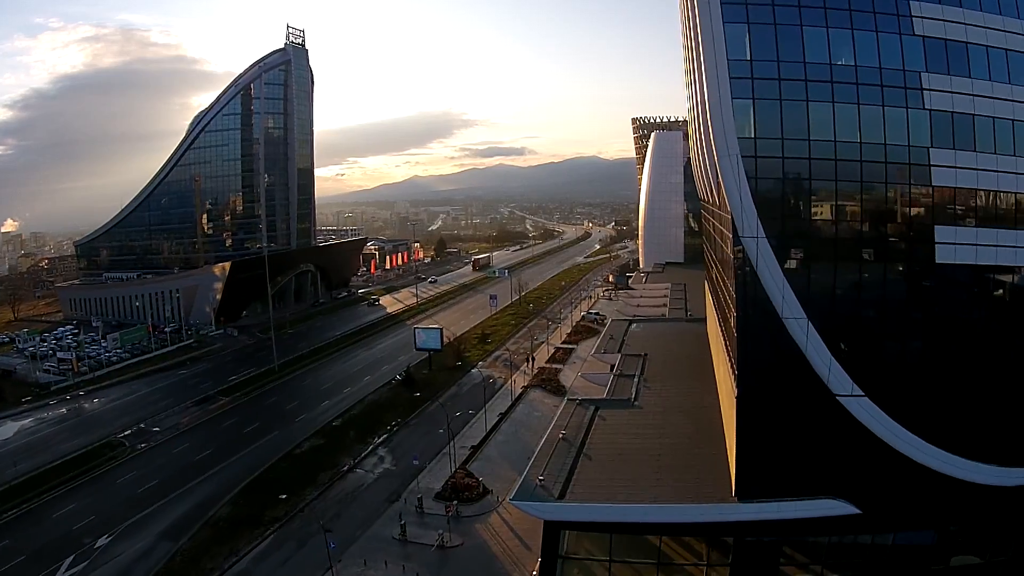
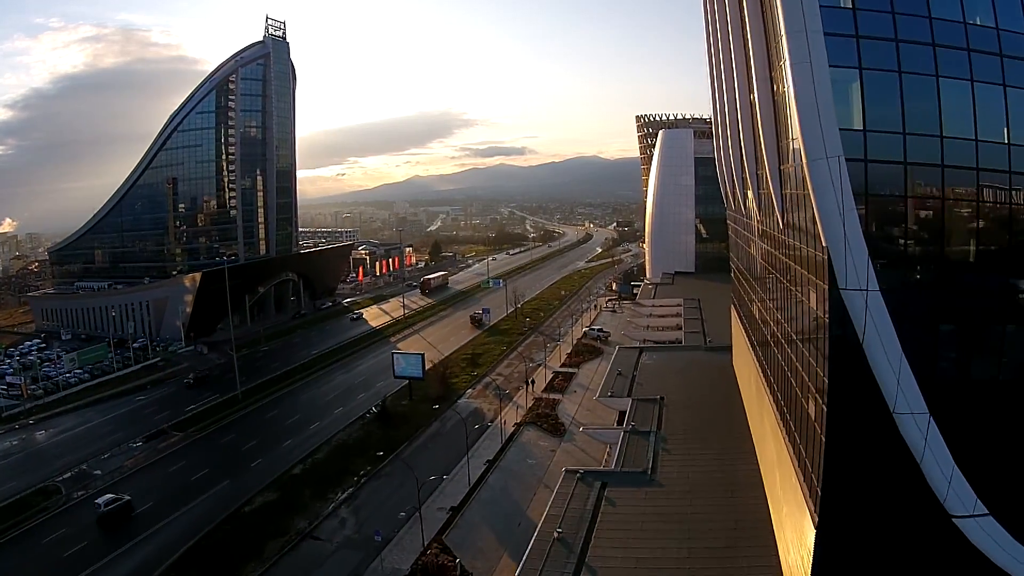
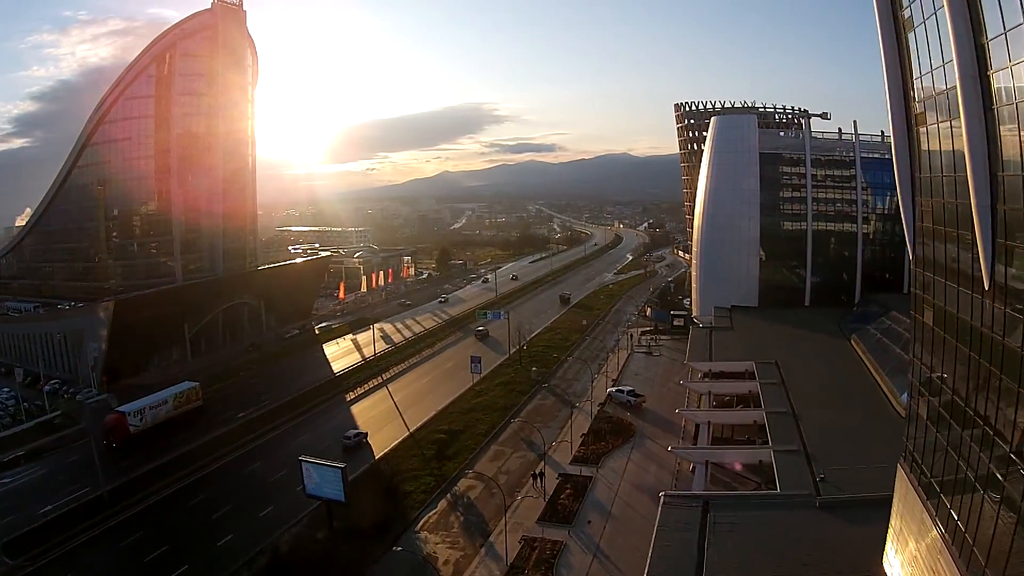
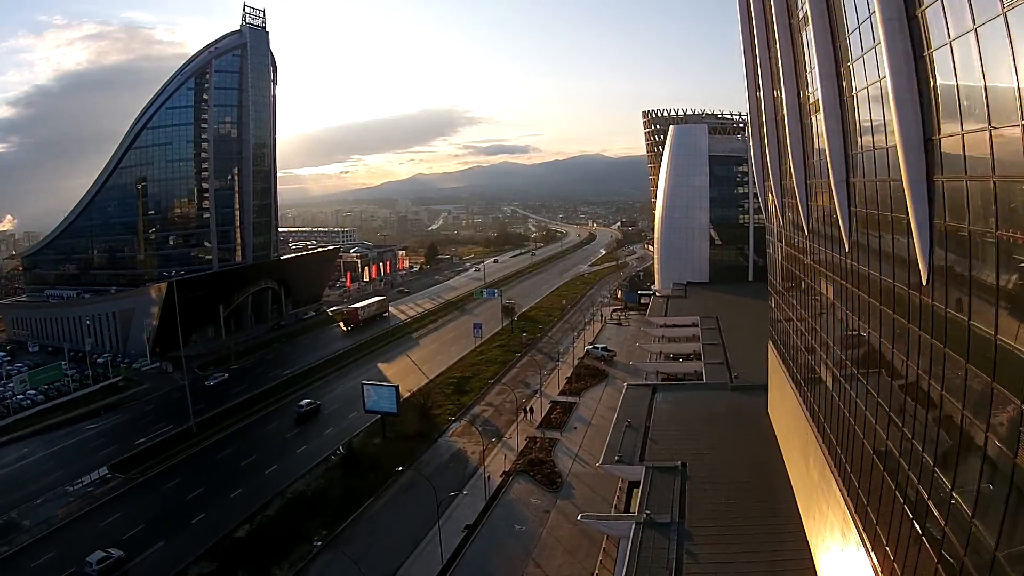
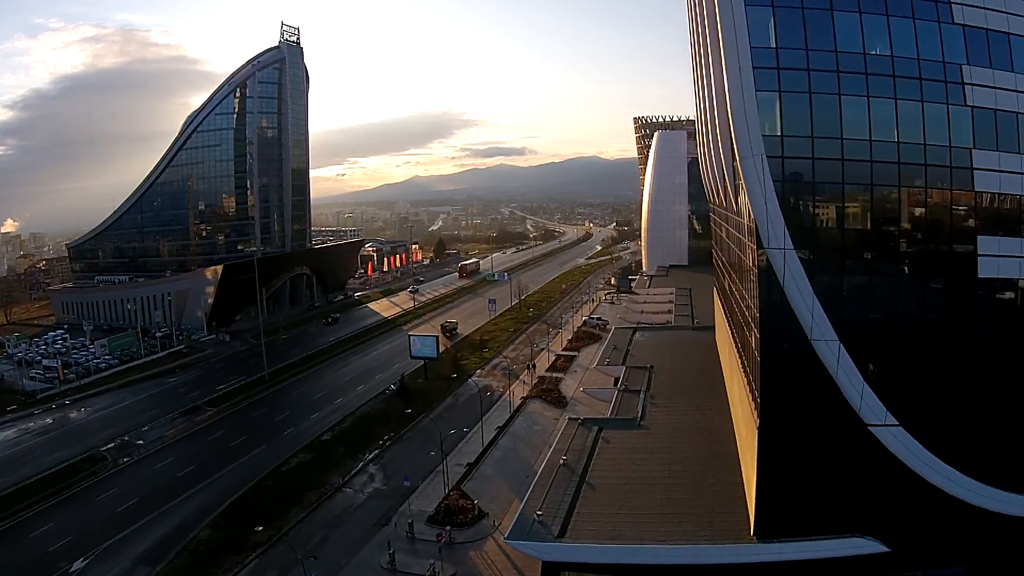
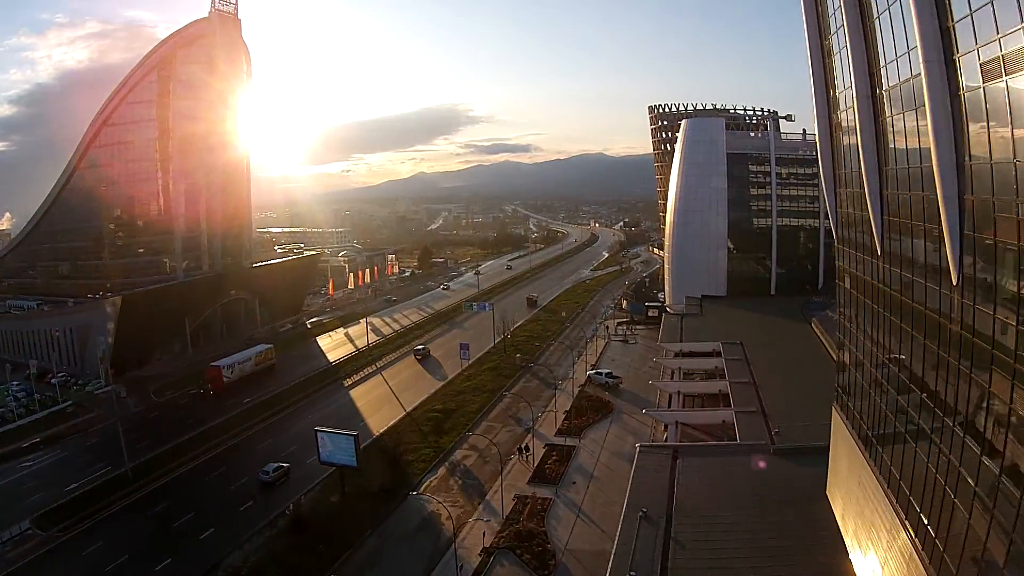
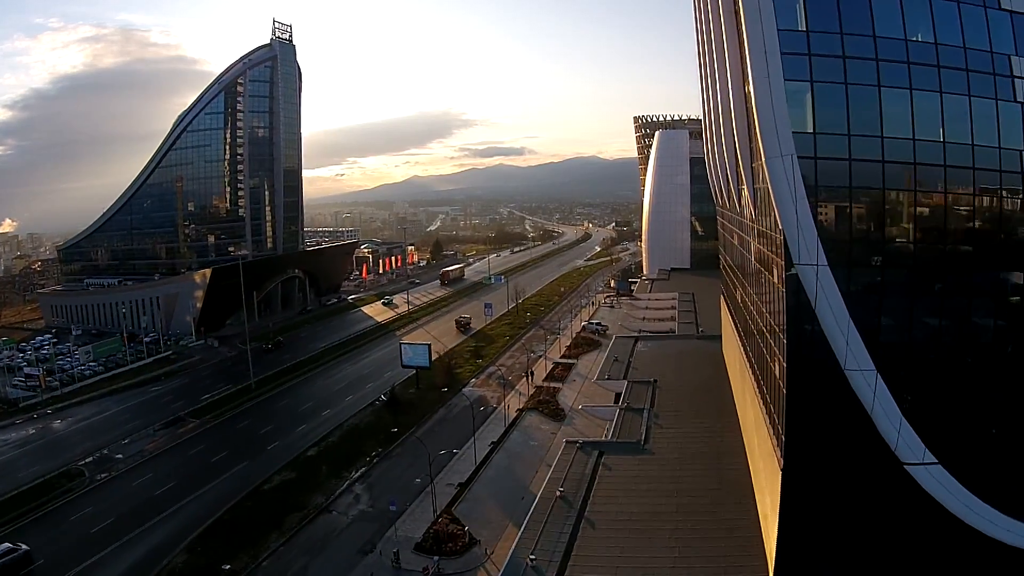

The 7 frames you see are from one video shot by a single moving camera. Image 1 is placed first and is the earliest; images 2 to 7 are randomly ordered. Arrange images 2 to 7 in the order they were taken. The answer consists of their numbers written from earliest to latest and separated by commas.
5, 7, 2, 4, 6, 3
